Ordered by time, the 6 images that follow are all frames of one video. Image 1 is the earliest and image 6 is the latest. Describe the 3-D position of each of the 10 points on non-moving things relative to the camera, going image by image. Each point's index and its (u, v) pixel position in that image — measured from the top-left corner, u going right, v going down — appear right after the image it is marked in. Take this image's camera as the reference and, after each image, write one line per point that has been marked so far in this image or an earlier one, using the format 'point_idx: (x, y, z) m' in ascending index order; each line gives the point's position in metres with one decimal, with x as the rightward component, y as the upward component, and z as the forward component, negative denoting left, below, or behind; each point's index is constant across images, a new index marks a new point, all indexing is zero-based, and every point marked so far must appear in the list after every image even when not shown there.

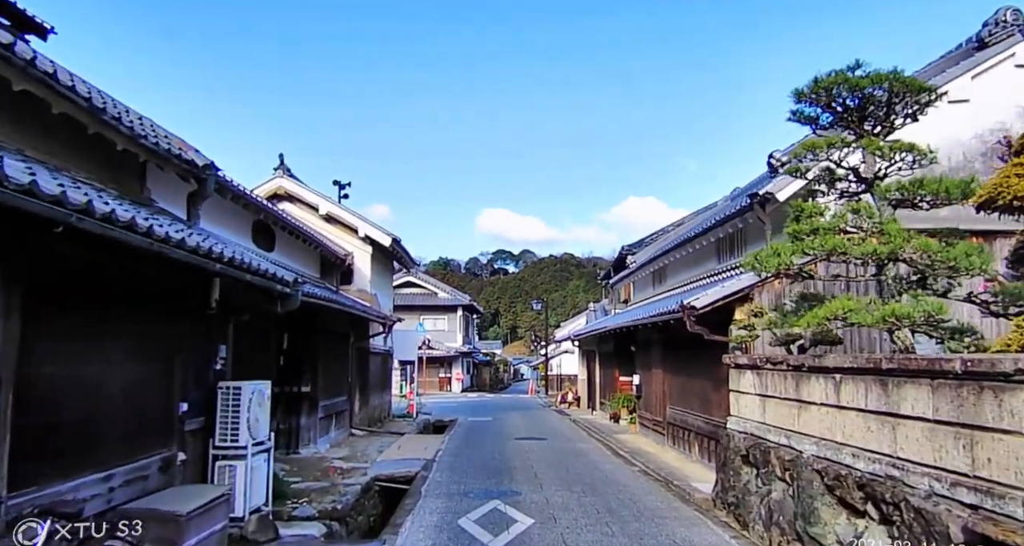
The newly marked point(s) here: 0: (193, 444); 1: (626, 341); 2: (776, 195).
0: (-3.0, -1.6, +6.8) m
1: (+2.9, -1.7, +18.4) m
2: (+3.5, +1.1, +9.7) m
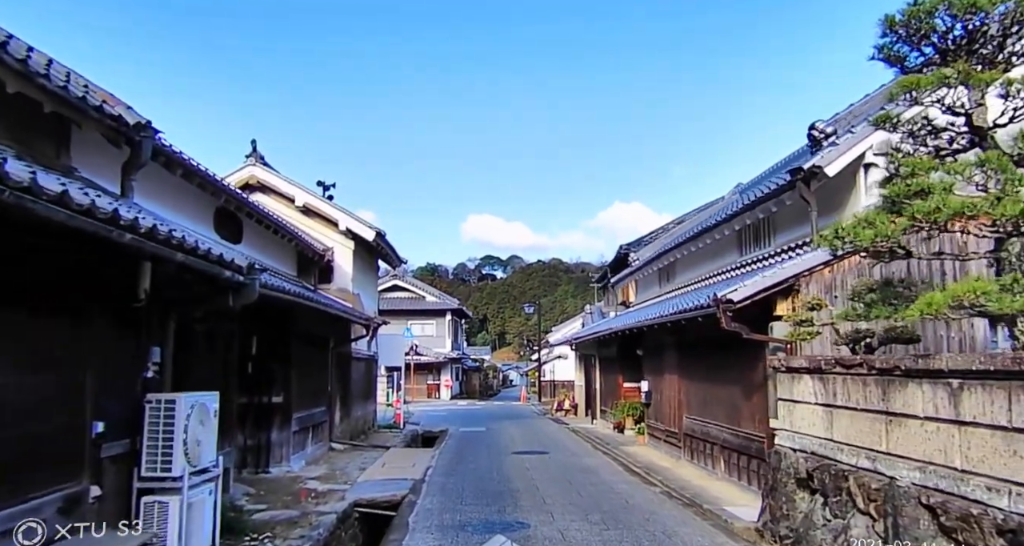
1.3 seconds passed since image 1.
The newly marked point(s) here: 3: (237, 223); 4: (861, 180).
0: (-2.9, -1.5, +5.3) m
1: (+2.8, -1.6, +17.0) m
2: (+3.5, +1.2, +8.3) m
3: (-4.4, +0.8, +11.8) m
4: (+4.0, +1.1, +8.4) m
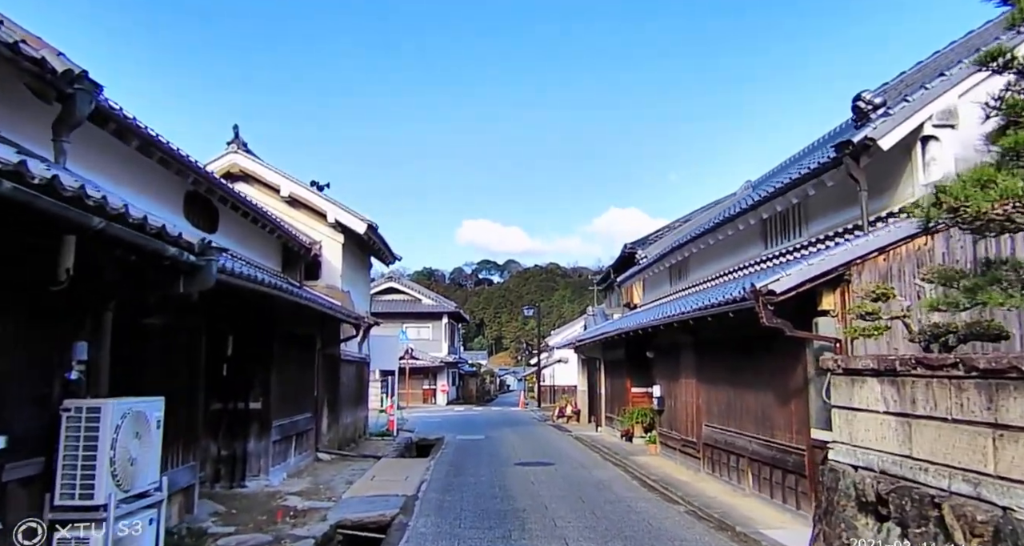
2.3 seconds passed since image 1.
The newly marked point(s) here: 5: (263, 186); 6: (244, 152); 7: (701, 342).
0: (-2.8, -1.3, +4.2) m
1: (+2.8, -1.6, +15.9) m
2: (+3.6, +1.3, +7.2) m
3: (-4.4, +0.9, +10.7) m
4: (+4.0, +1.2, +7.3) m
5: (-5.0, +1.8, +14.9) m
6: (-5.3, +2.4, +14.5) m
7: (+2.9, -1.1, +11.3) m
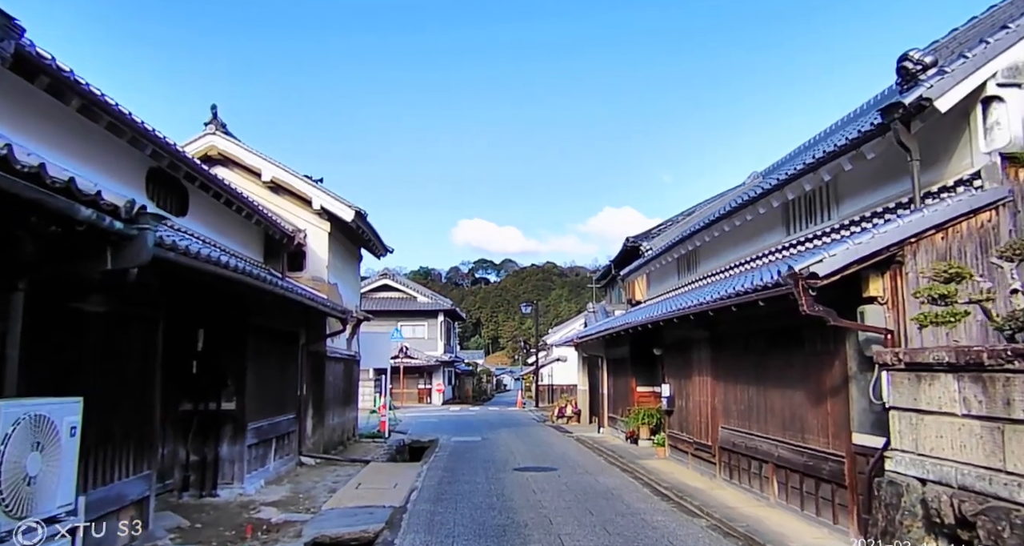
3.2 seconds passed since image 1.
0: (-2.8, -1.1, +3.2) m
1: (+2.8, -1.4, +14.9) m
2: (+3.6, +1.5, +6.3) m
3: (-4.4, +1.1, +9.7) m
4: (+4.0, +1.3, +6.4) m
5: (-5.1, +1.9, +13.9) m
6: (-5.3, +2.6, +13.5) m
7: (+2.9, -0.9, +10.3) m
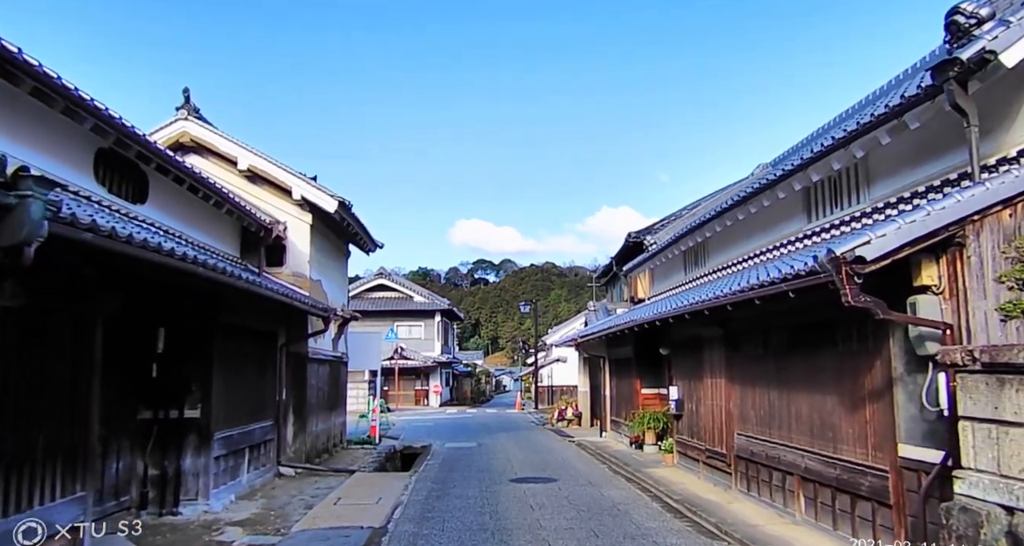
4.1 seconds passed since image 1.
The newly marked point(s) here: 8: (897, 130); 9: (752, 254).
0: (-2.9, -1.1, +2.3) m
1: (+2.7, -1.3, +14.0) m
2: (+3.5, +1.6, +5.3) m
3: (-4.4, +1.2, +8.8) m
4: (+4.0, +1.5, +5.4) m
5: (-5.2, +2.0, +12.9) m
6: (-5.4, +2.6, +12.6) m
7: (+2.8, -0.8, +9.4) m
8: (+3.5, +1.3, +6.8) m
9: (+3.5, +0.3, +10.8) m
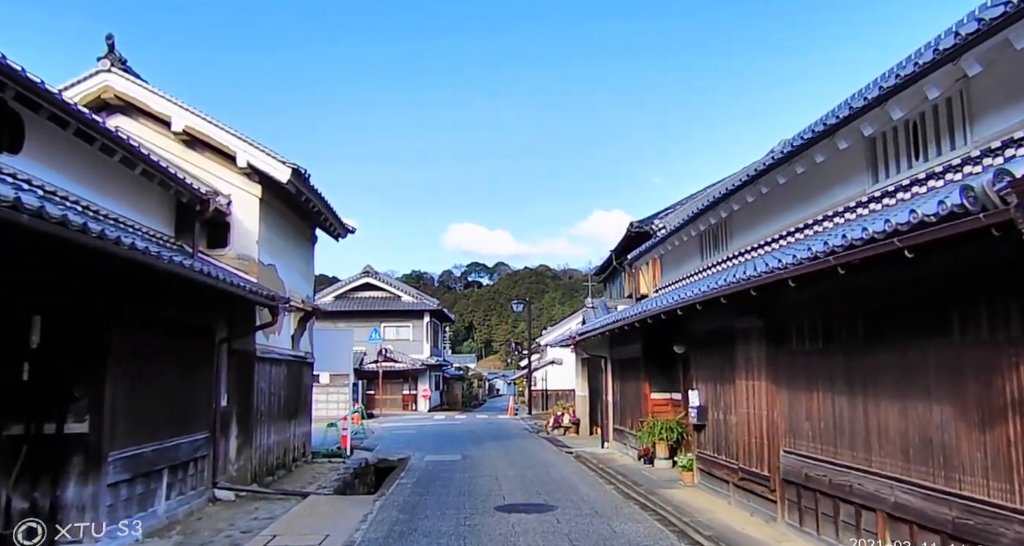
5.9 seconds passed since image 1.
0: (-3.0, -0.7, +0.2) m
1: (+2.5, -1.1, +12.0) m
2: (+3.4, +1.9, +3.3) m
3: (-4.6, +1.5, +6.7) m
4: (+3.9, +1.7, +3.4) m
5: (-5.3, +2.3, +10.9) m
6: (-5.6, +2.9, +10.5) m
7: (+2.7, -0.5, +7.3) m
8: (+3.4, +1.6, +4.8) m
9: (+3.4, +0.5, +8.8) m
